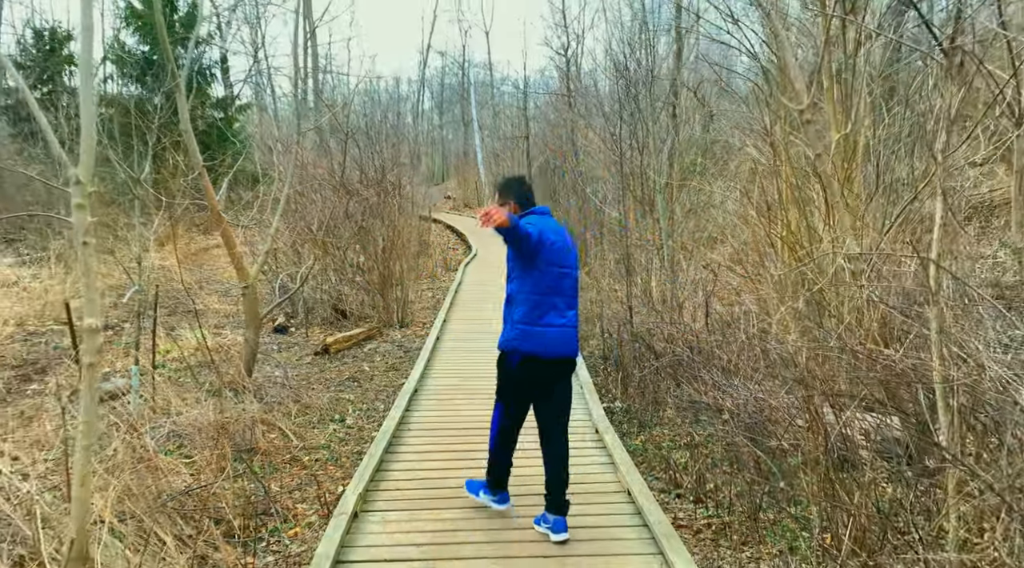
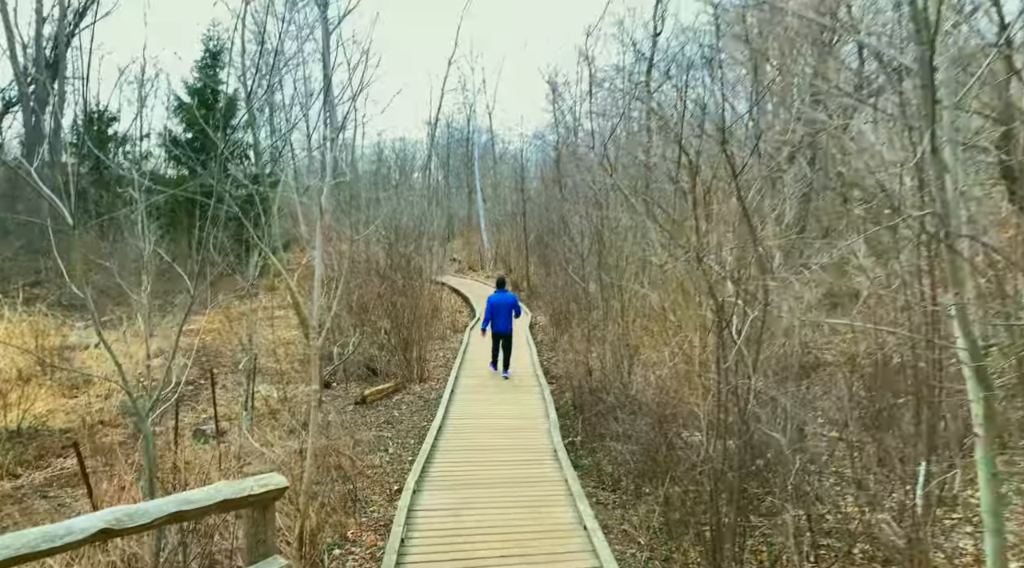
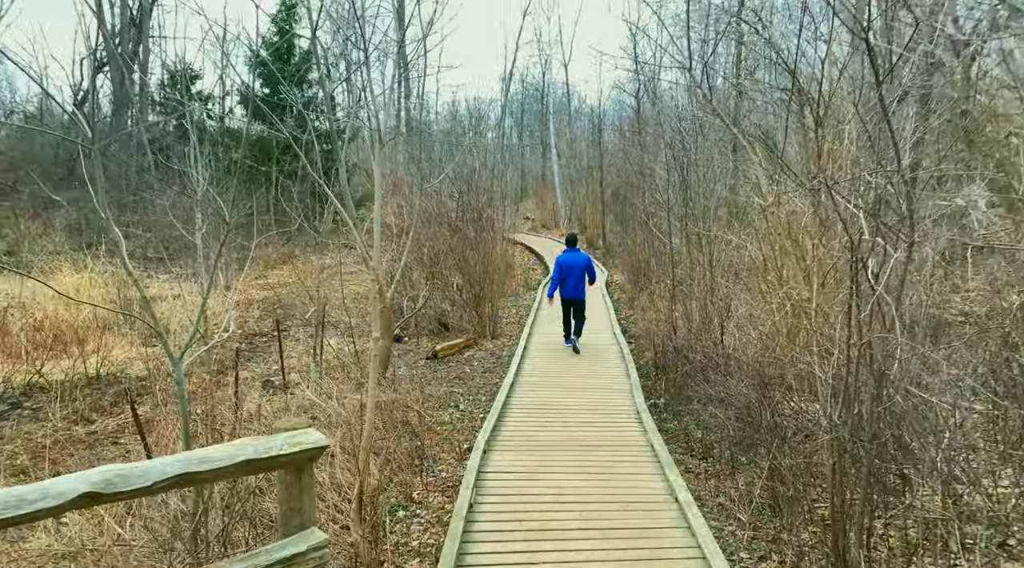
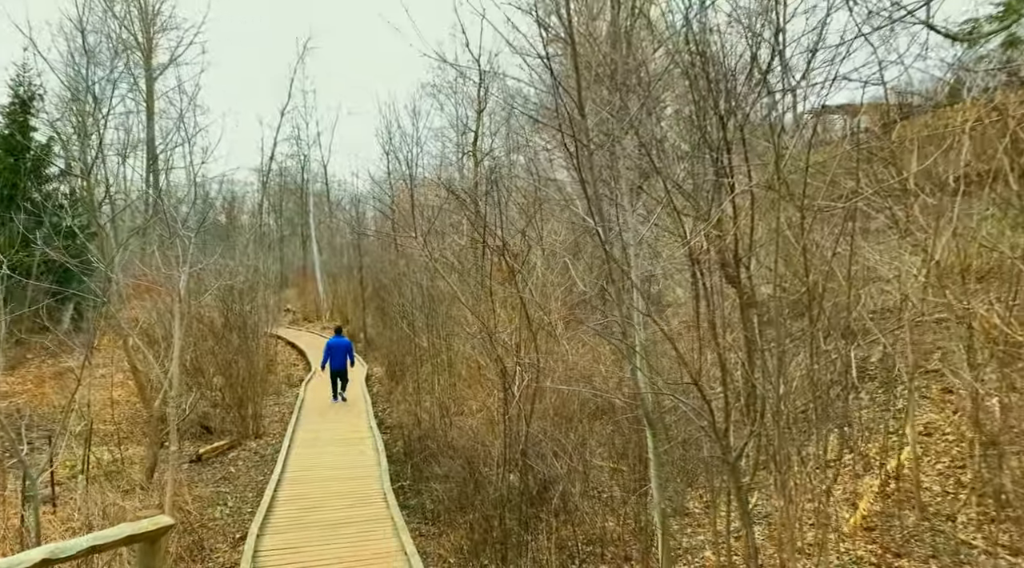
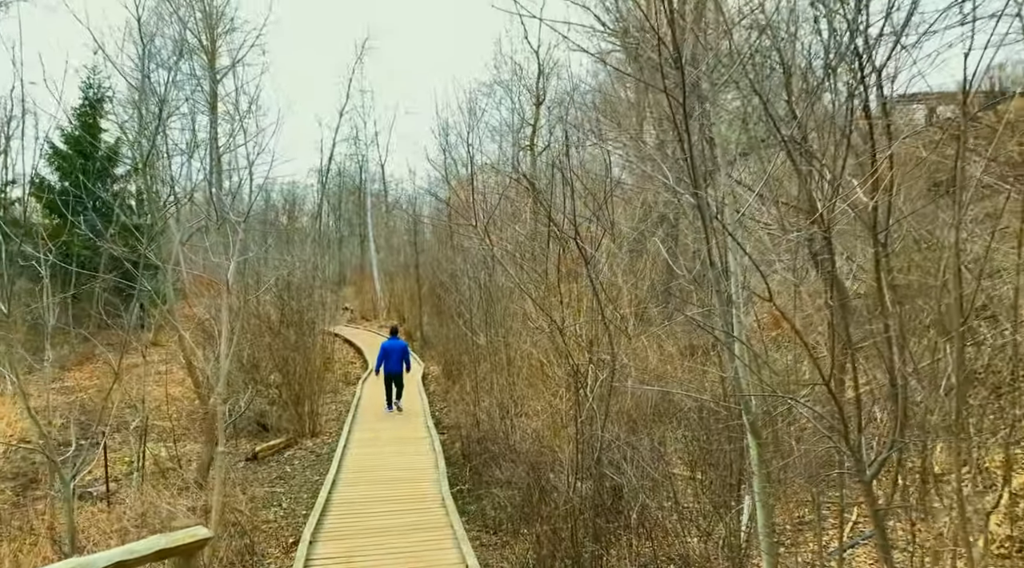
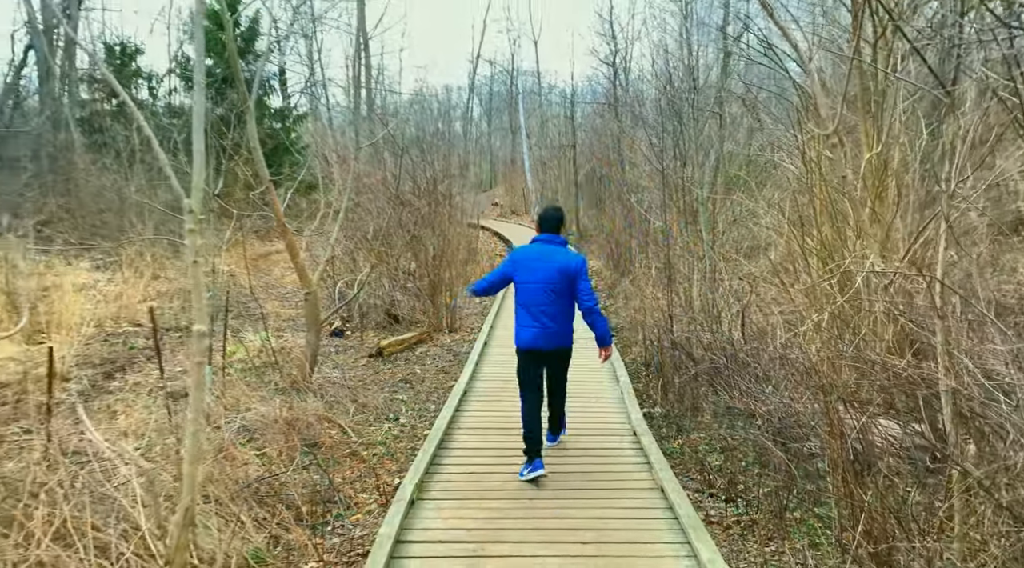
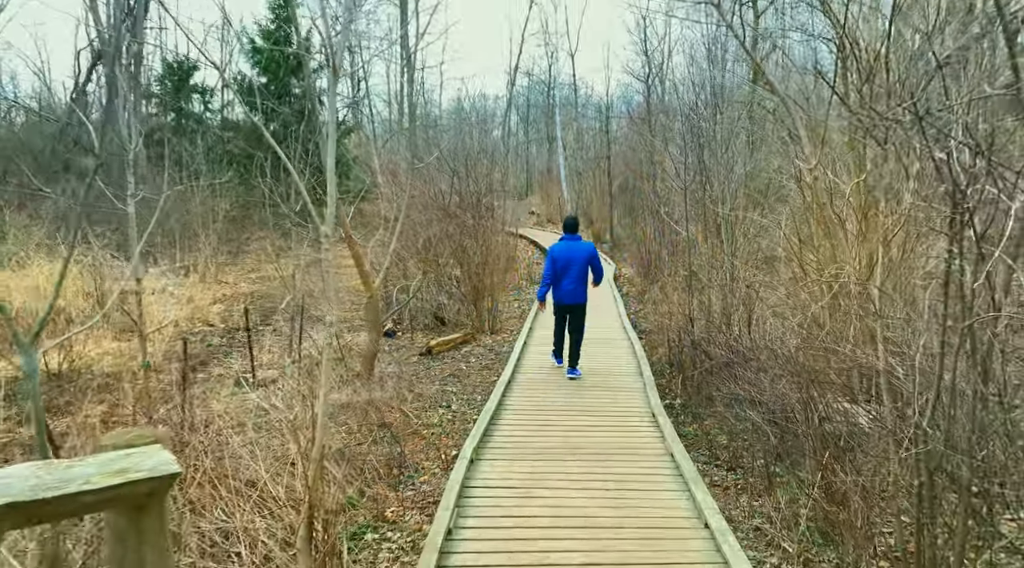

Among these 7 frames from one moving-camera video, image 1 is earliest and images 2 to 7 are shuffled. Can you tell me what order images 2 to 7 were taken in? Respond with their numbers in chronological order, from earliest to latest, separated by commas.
6, 7, 3, 2, 5, 4
